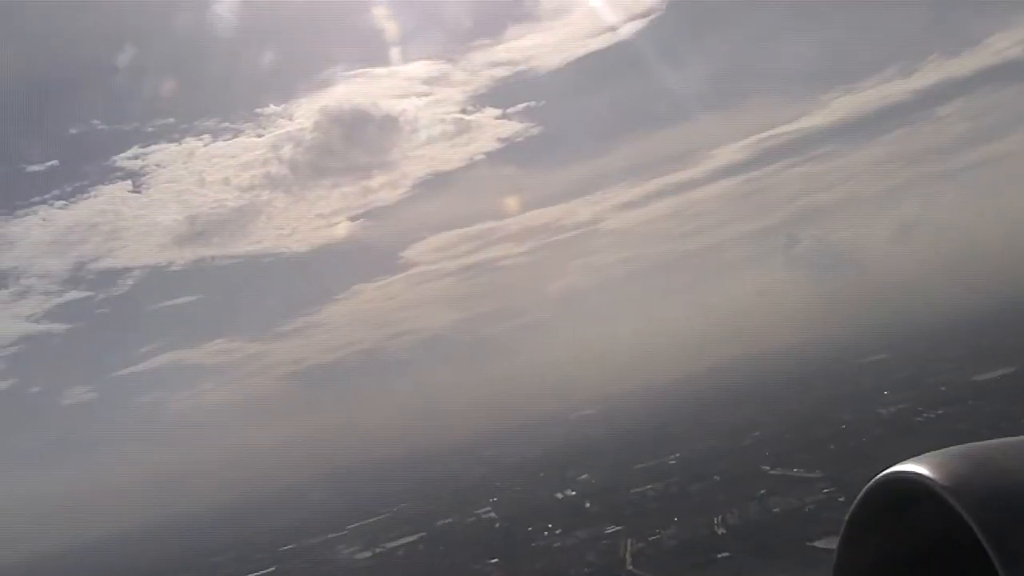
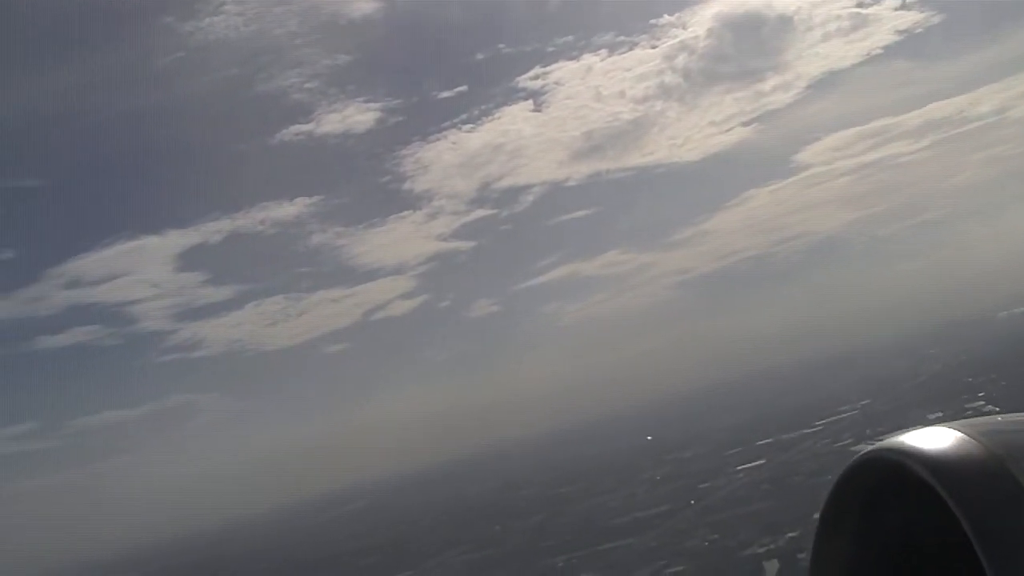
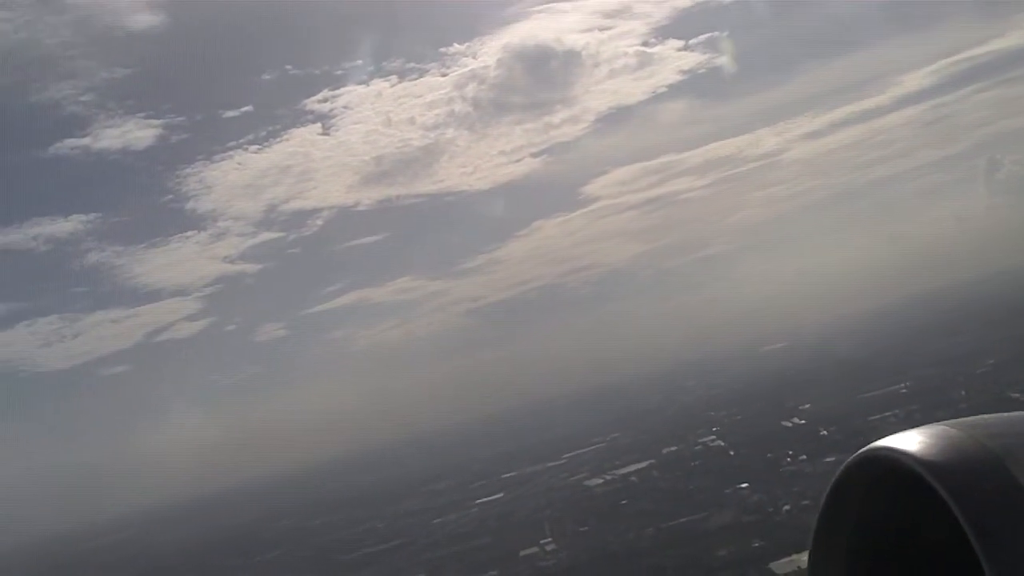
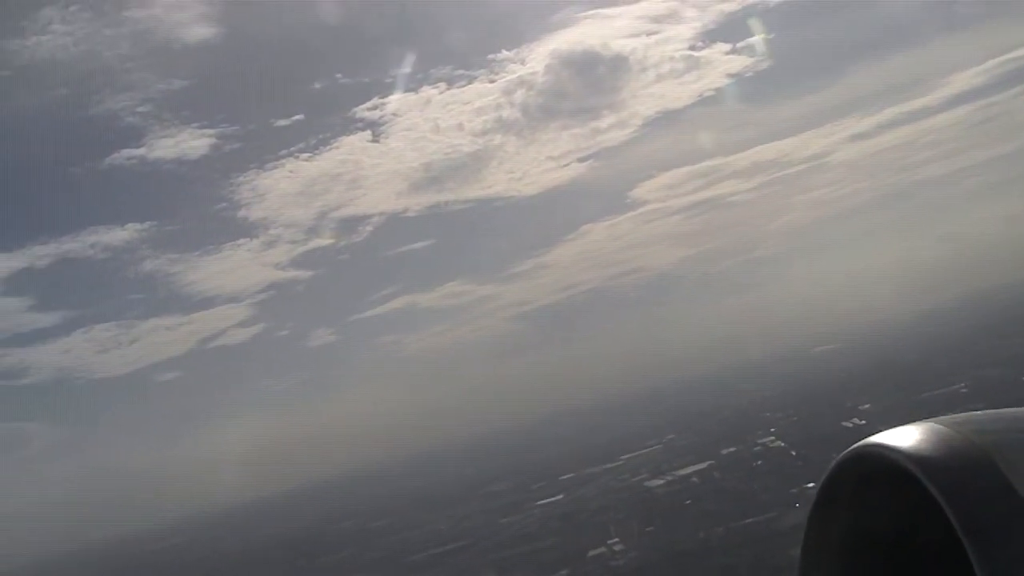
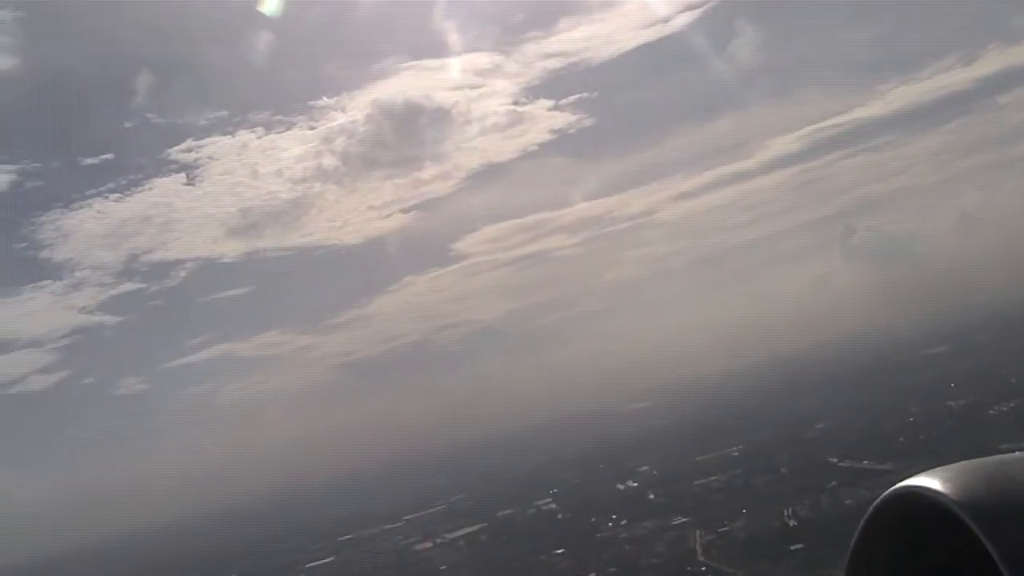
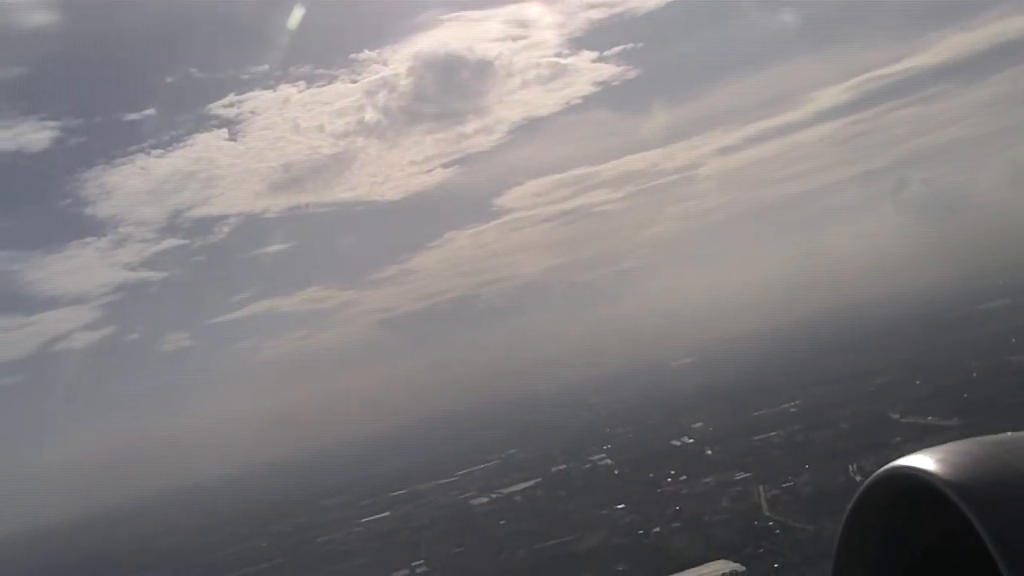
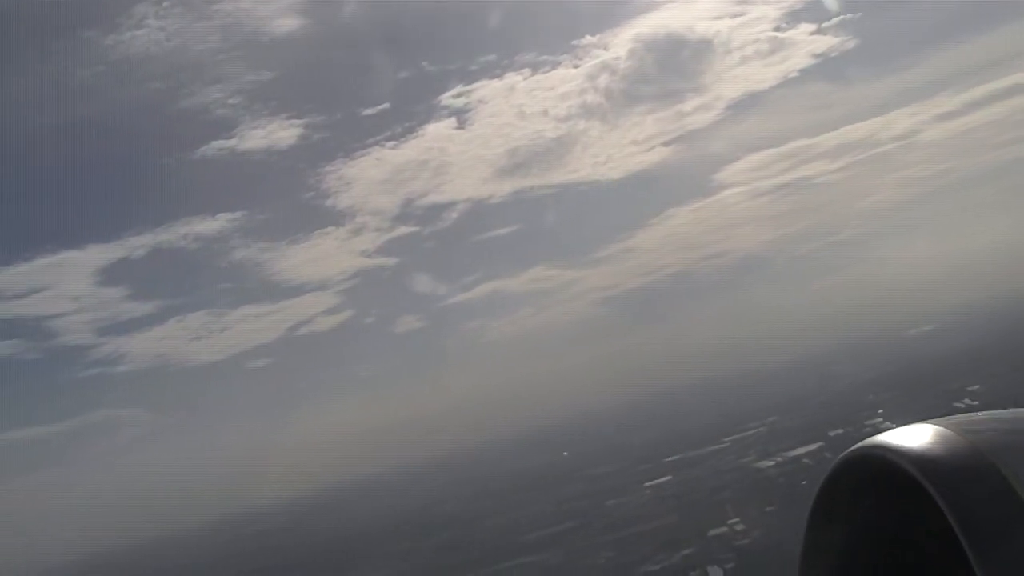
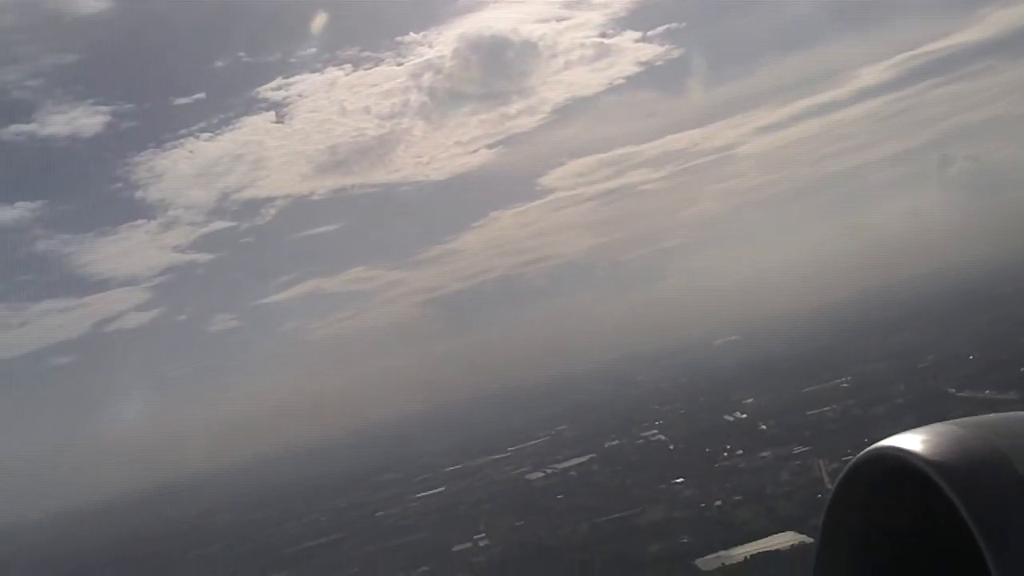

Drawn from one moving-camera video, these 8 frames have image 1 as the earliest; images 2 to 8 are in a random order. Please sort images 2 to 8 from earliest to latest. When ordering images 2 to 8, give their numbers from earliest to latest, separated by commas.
5, 6, 8, 3, 4, 7, 2
